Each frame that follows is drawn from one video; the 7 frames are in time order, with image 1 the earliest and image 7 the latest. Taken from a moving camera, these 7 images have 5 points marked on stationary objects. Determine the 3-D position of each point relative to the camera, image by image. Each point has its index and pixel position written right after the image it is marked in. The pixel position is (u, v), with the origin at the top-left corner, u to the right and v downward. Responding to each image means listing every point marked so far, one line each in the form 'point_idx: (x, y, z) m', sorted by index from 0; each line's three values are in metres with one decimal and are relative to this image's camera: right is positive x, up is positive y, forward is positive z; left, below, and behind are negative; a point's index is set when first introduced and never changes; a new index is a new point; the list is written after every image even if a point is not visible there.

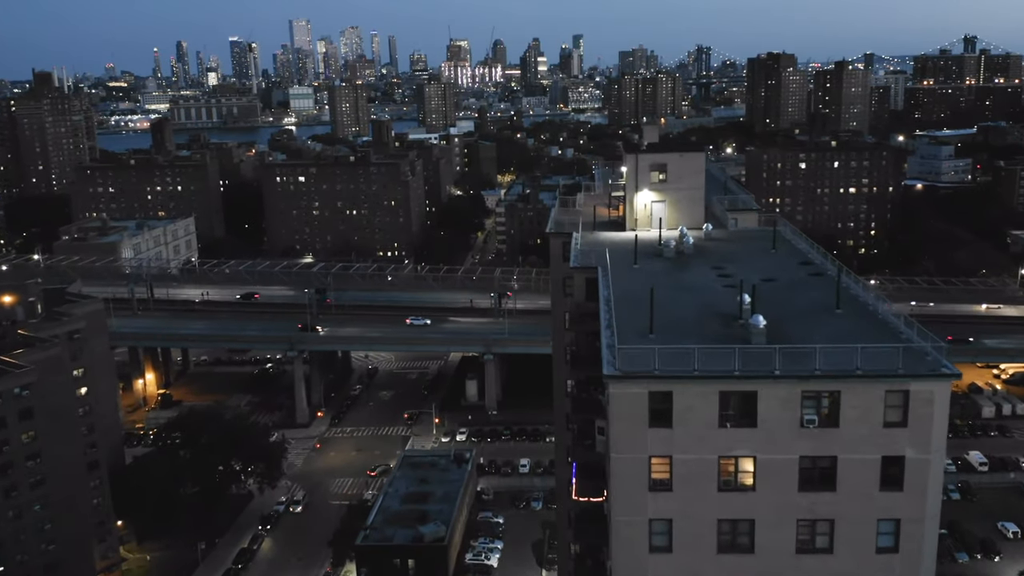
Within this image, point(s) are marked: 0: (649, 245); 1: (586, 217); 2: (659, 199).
0: (+2.1, +0.6, +12.6) m
1: (+1.4, +1.3, +15.3) m
2: (+2.4, +1.5, +13.8) m
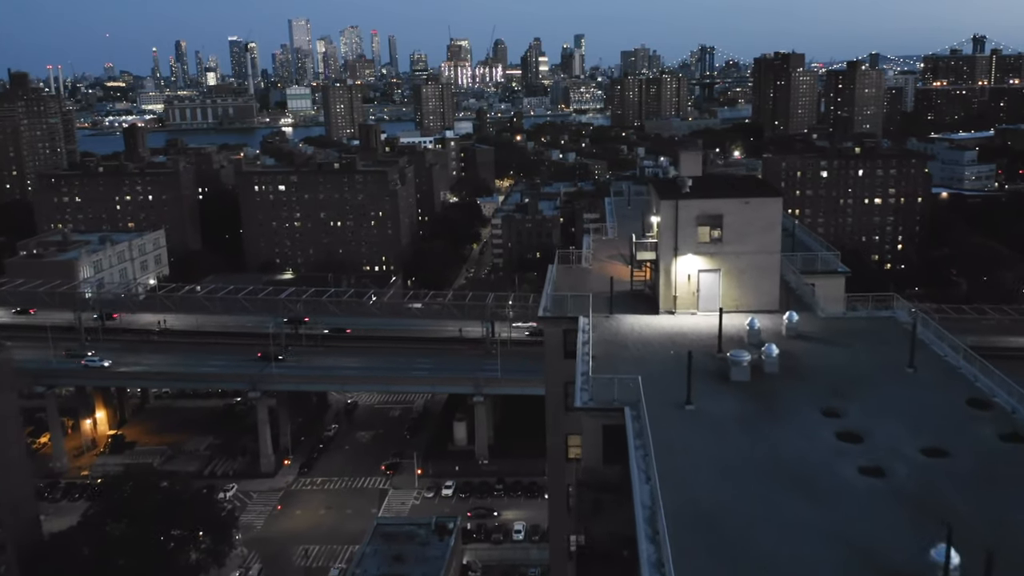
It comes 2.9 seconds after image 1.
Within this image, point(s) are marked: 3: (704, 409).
0: (+1.8, -0.6, +7.8) m
1: (+1.1, +0.1, +10.5) m
2: (+2.1, +0.2, +9.1) m
3: (+1.5, -1.0, +6.6) m
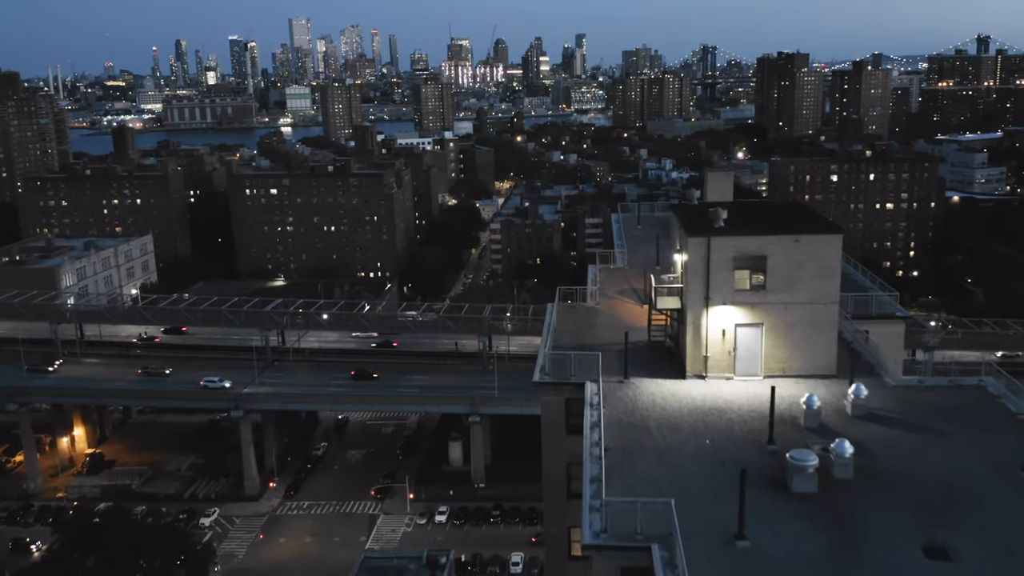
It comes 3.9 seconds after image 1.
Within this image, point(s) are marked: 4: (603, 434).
0: (+1.7, -1.2, +6.0) m
1: (+1.0, -0.5, +8.7) m
2: (+2.1, -0.3, +7.2) m
3: (+1.4, -1.5, +4.8) m
4: (+0.7, -1.1, +6.3) m
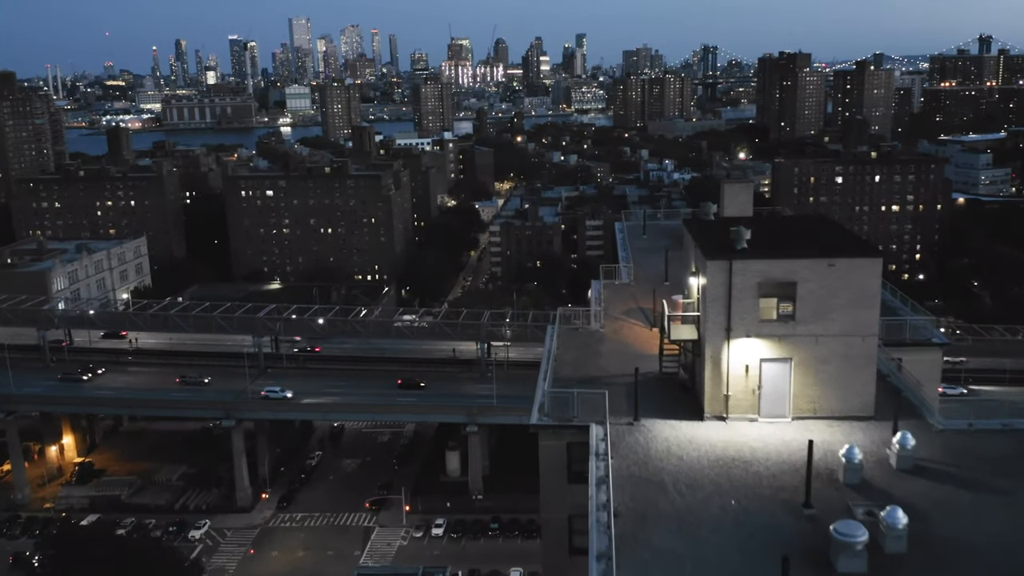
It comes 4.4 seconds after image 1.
0: (+1.7, -1.4, +5.1) m
1: (+1.0, -0.7, +7.8) m
2: (+2.0, -0.5, +6.4) m
3: (+1.4, -1.7, +3.9) m
4: (+0.6, -1.3, +5.4) m
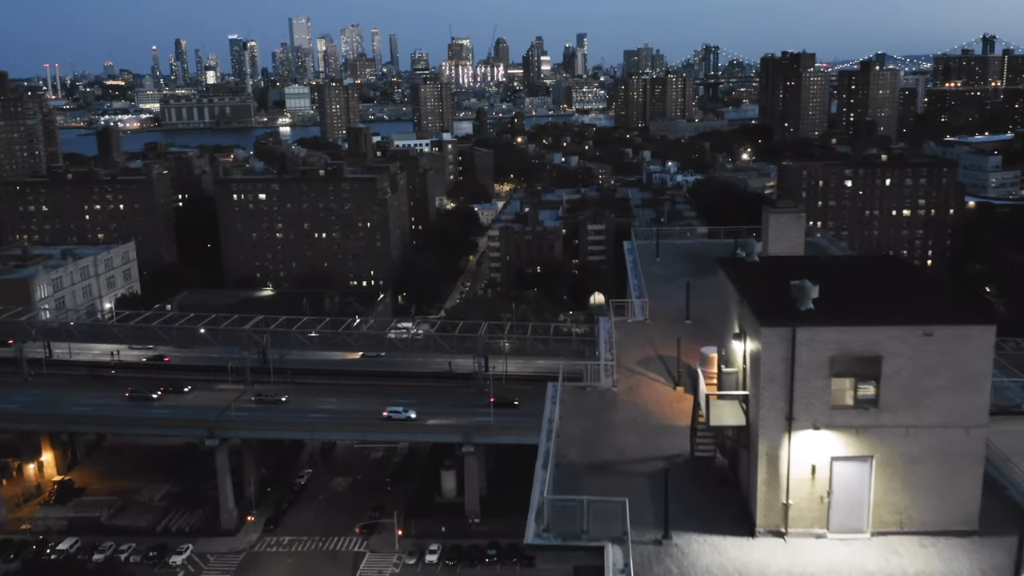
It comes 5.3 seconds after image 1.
0: (+1.6, -1.8, +3.6) m
1: (+0.9, -1.1, +6.2) m
2: (+2.0, -0.9, +4.8) m
3: (+1.3, -2.2, +2.3) m
4: (+0.6, -1.8, +3.9) m
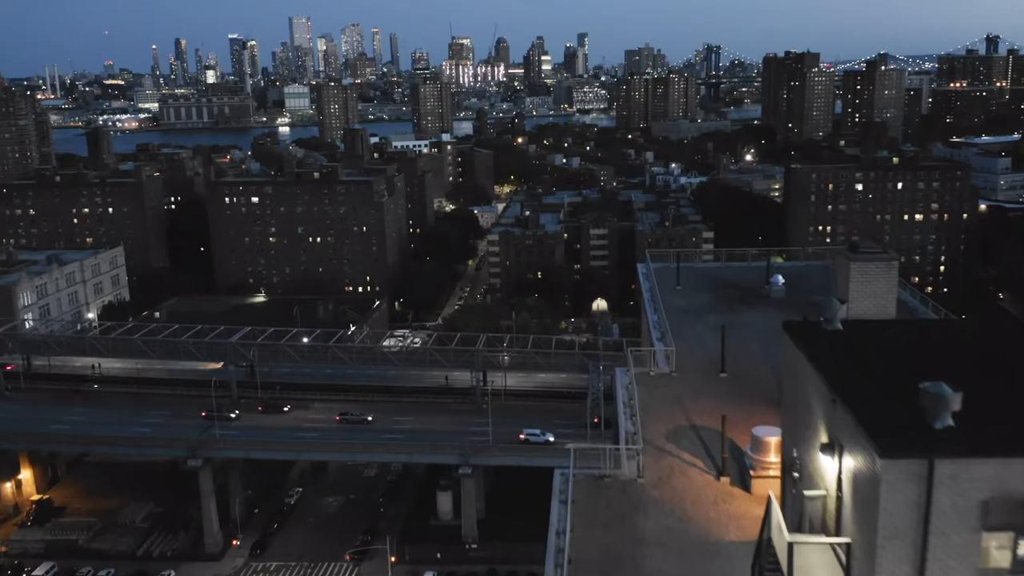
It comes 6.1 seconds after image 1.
0: (+1.6, -2.2, +2.0) m
1: (+0.9, -1.5, +4.7) m
2: (+1.9, -1.4, +3.2) m
3: (+1.3, -2.6, +0.8) m
4: (+0.6, -2.2, +2.3) m
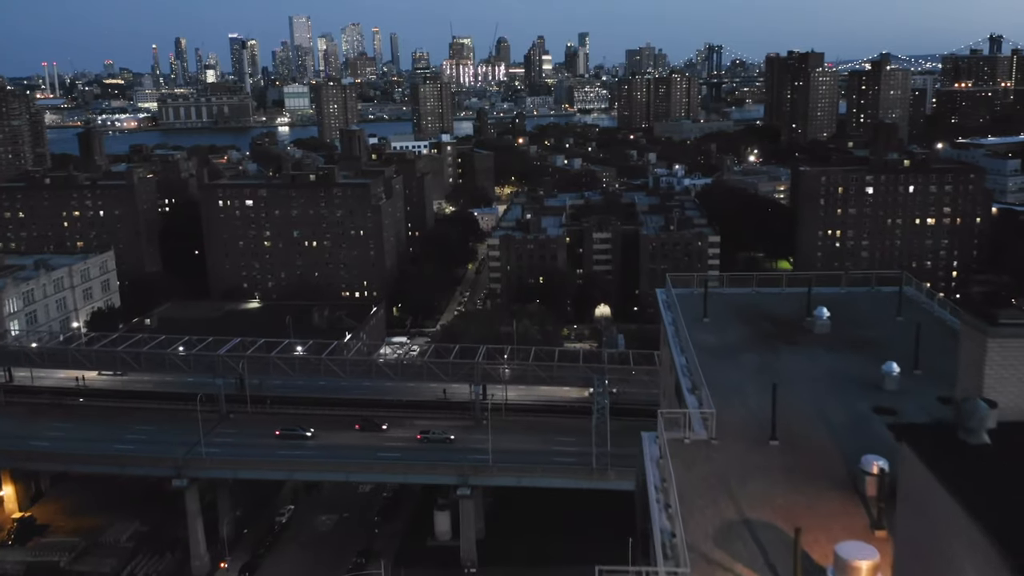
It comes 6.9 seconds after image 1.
0: (+1.6, -2.6, +0.7) m
1: (+0.9, -1.9, +3.4) m
2: (+2.0, -1.7, +1.9) m
3: (+1.3, -2.9, -0.5) m
4: (+0.6, -2.6, +1.0) m
